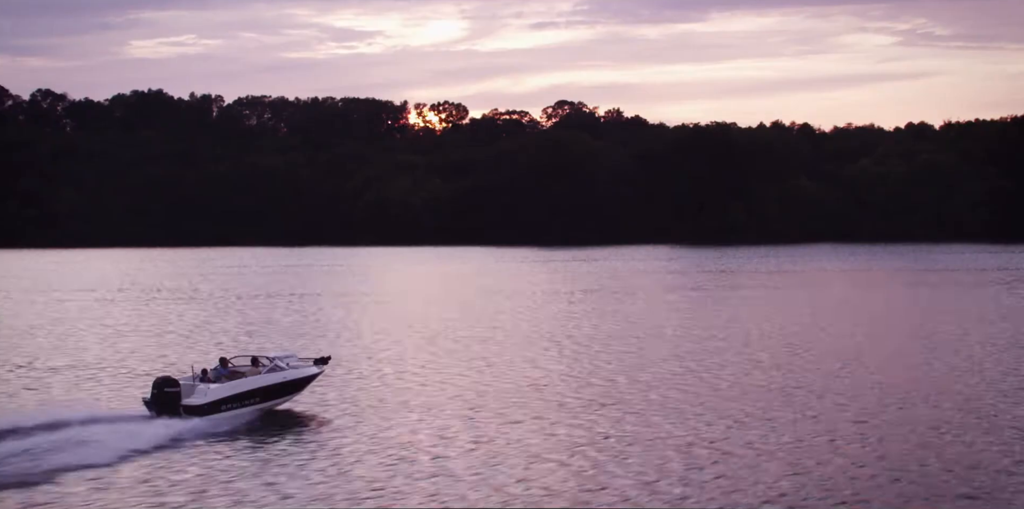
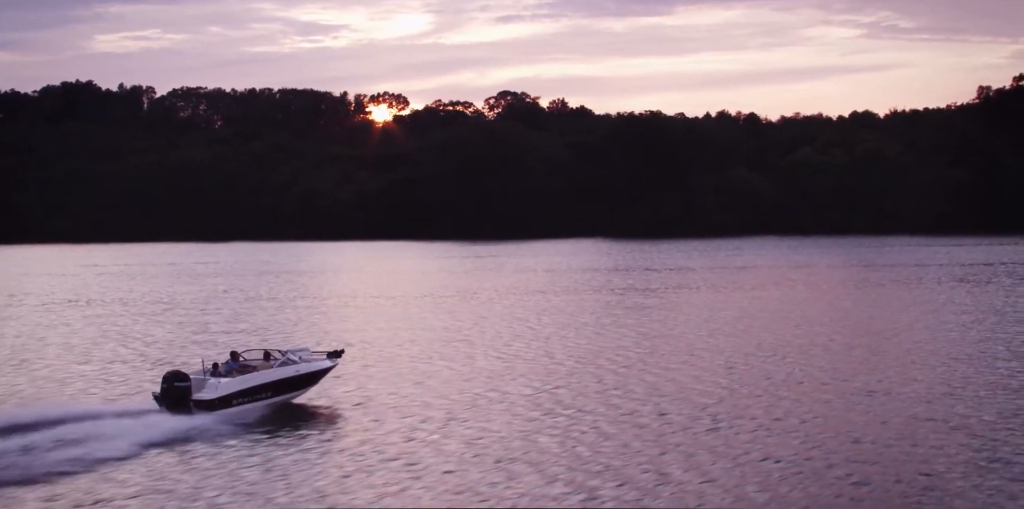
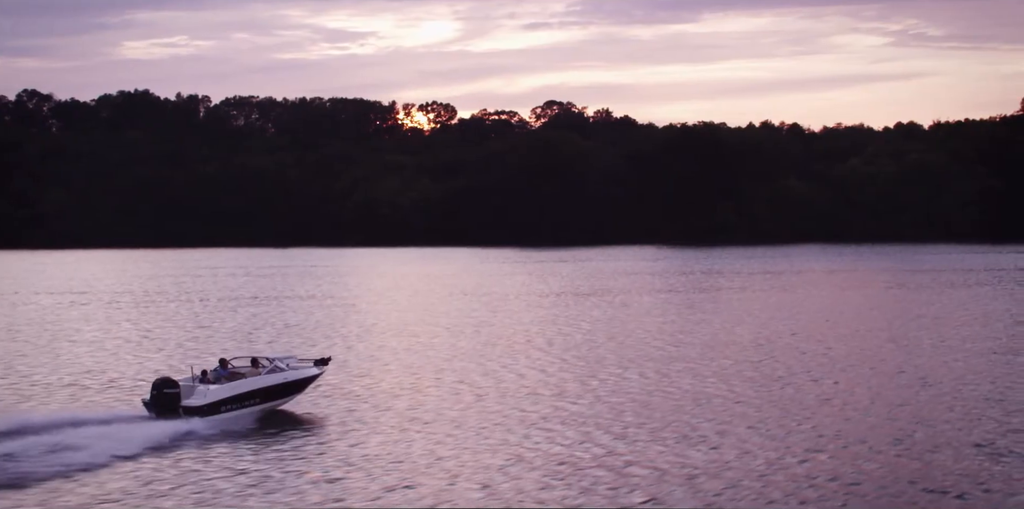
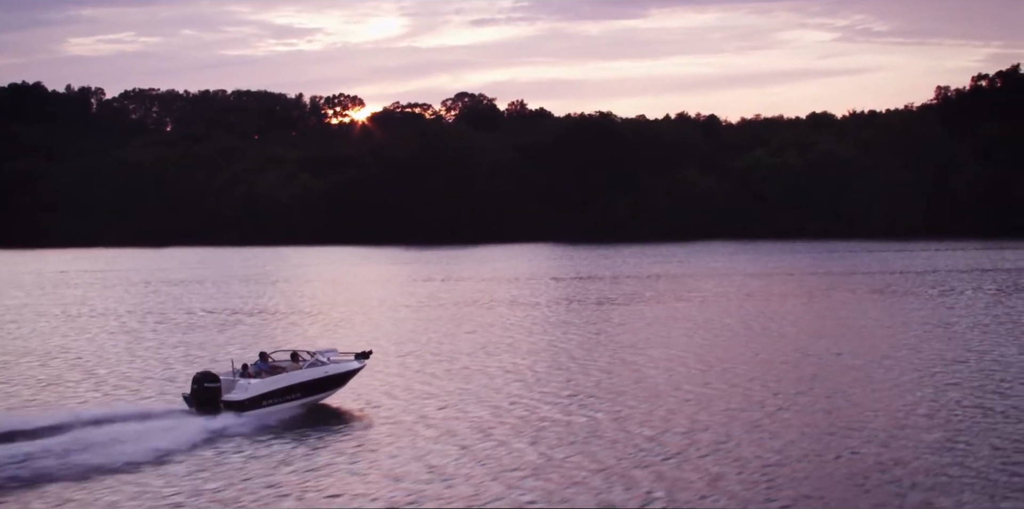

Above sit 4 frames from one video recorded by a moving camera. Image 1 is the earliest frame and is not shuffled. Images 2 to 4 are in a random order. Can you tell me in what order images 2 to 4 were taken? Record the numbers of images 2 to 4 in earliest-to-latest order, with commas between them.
3, 2, 4
